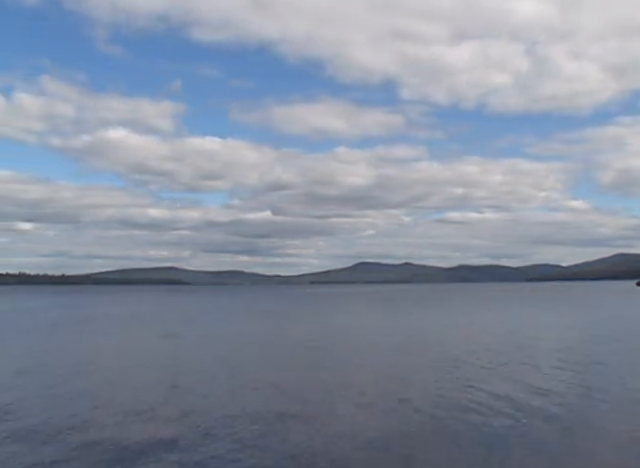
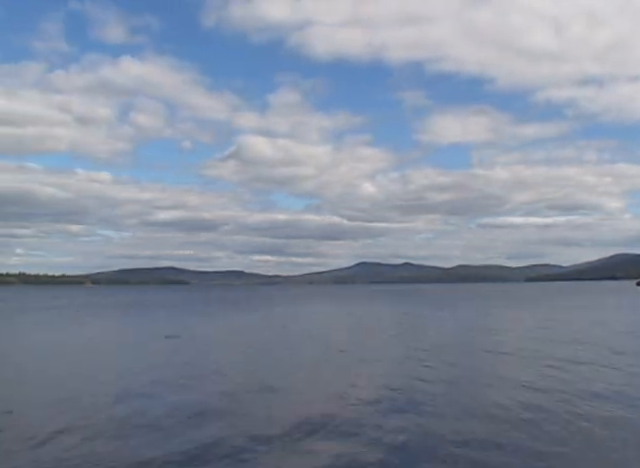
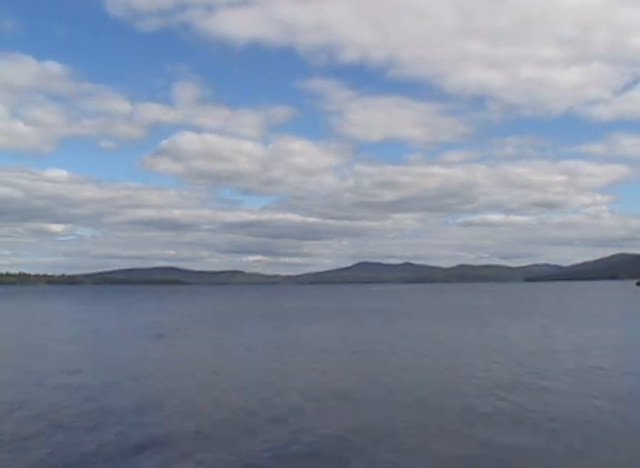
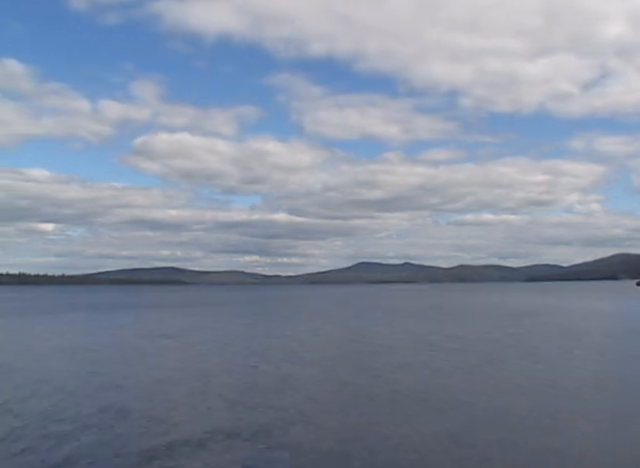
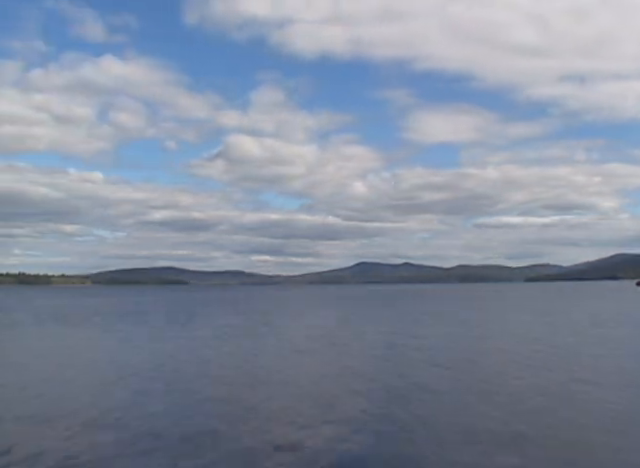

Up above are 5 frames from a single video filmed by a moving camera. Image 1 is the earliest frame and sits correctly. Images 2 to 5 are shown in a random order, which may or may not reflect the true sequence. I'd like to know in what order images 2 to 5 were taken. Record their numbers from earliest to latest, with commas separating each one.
4, 3, 5, 2
